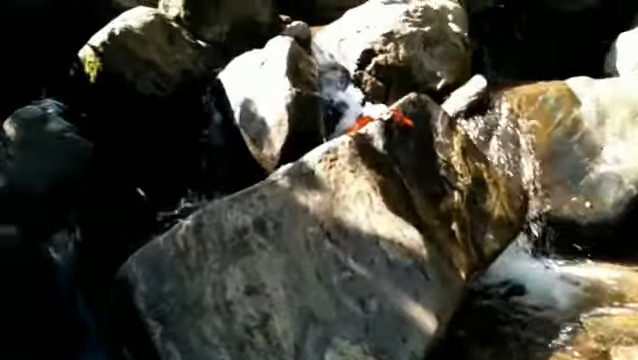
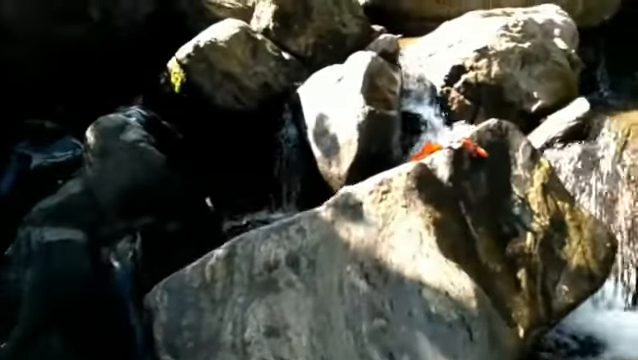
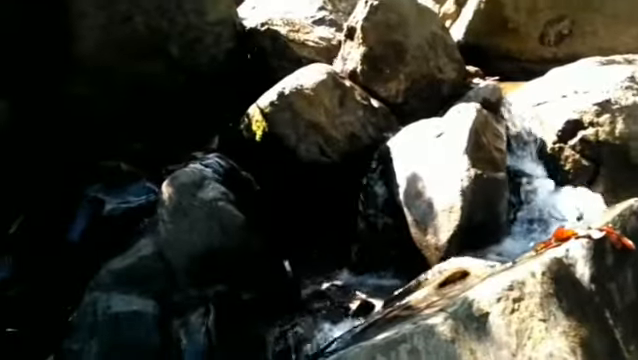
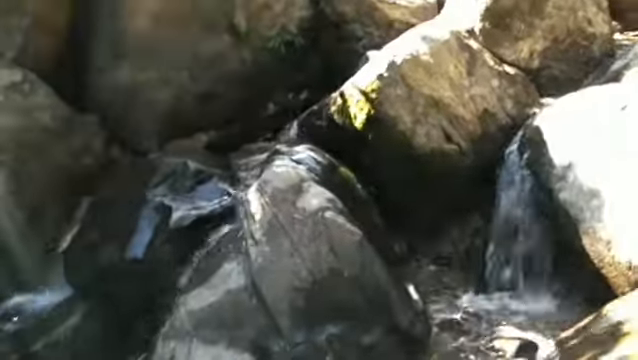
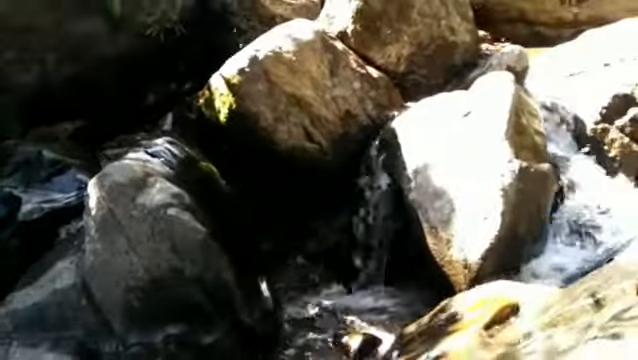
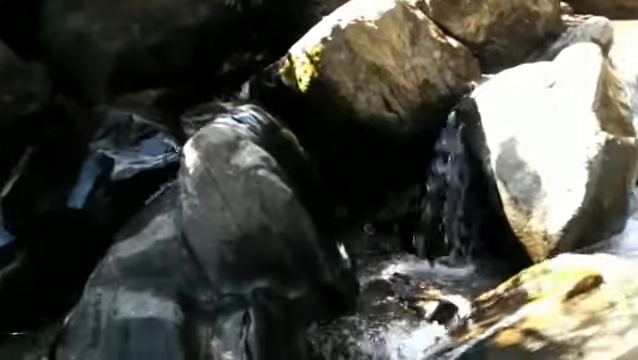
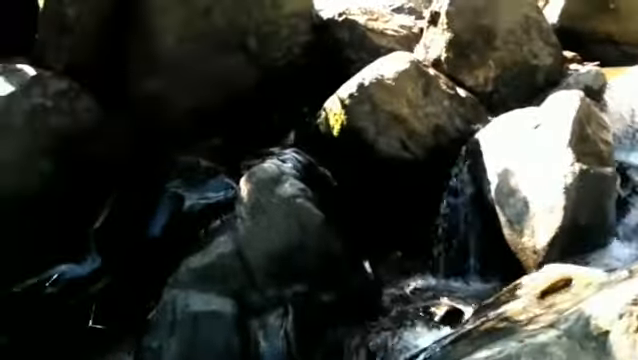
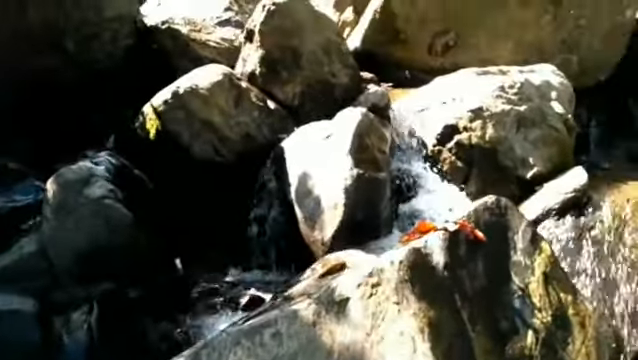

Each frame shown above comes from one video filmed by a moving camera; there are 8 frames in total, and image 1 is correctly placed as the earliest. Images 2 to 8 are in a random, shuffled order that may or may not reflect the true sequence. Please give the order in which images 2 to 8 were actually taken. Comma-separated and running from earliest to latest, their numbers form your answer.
2, 8, 3, 7, 6, 4, 5
